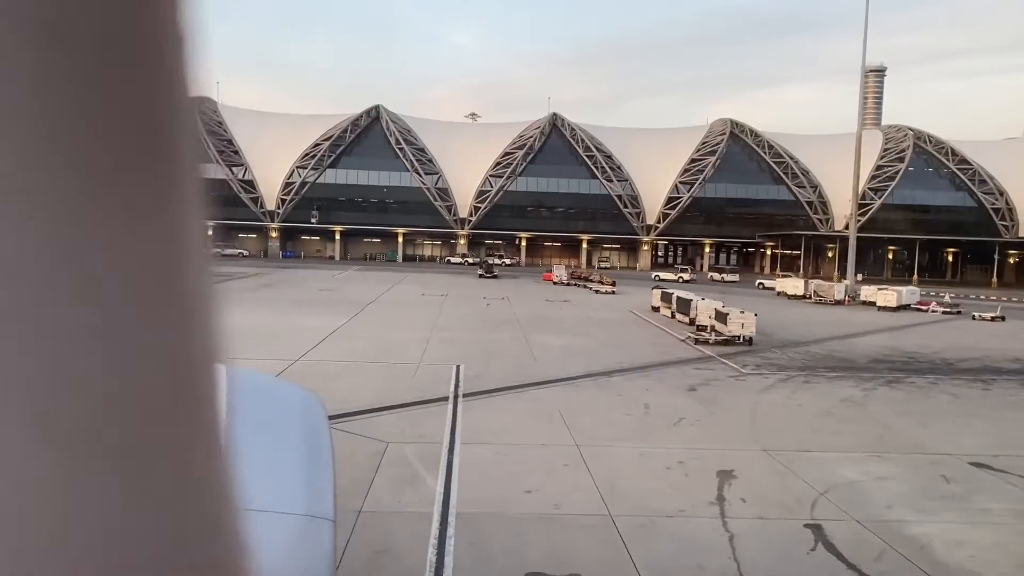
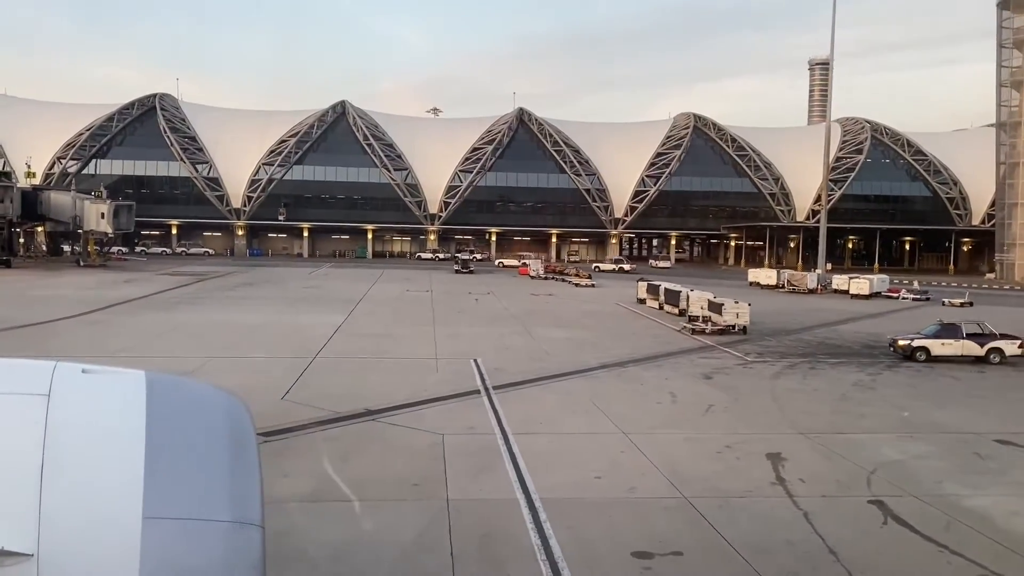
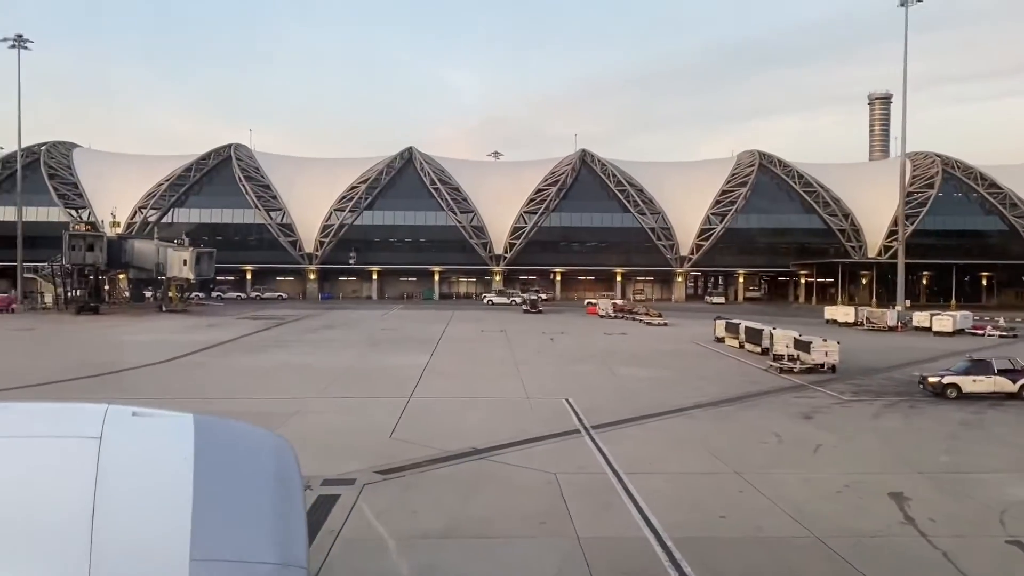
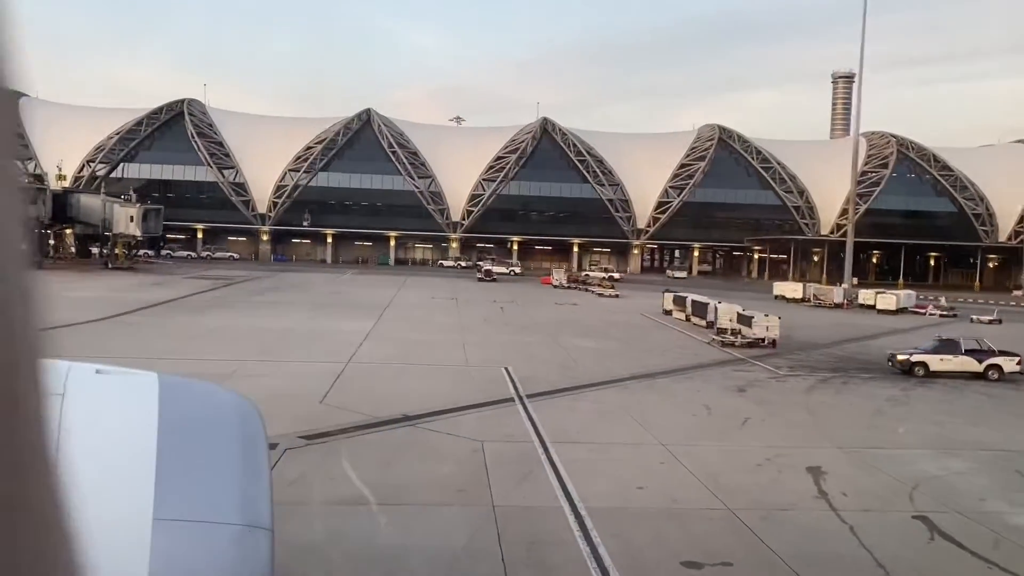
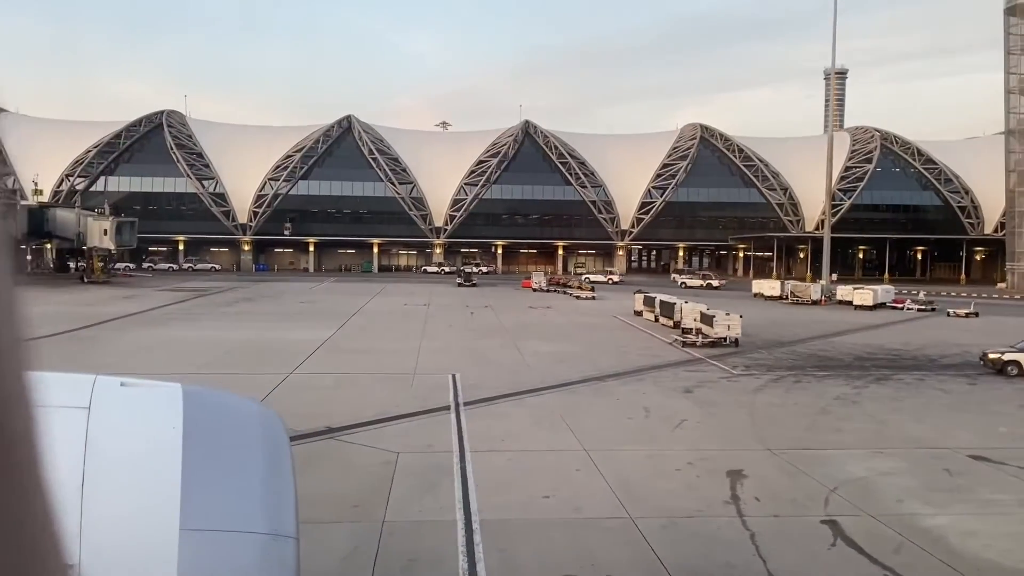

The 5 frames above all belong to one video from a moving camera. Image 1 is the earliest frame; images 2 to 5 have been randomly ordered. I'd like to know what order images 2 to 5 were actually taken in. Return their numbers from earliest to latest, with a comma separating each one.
5, 2, 4, 3
